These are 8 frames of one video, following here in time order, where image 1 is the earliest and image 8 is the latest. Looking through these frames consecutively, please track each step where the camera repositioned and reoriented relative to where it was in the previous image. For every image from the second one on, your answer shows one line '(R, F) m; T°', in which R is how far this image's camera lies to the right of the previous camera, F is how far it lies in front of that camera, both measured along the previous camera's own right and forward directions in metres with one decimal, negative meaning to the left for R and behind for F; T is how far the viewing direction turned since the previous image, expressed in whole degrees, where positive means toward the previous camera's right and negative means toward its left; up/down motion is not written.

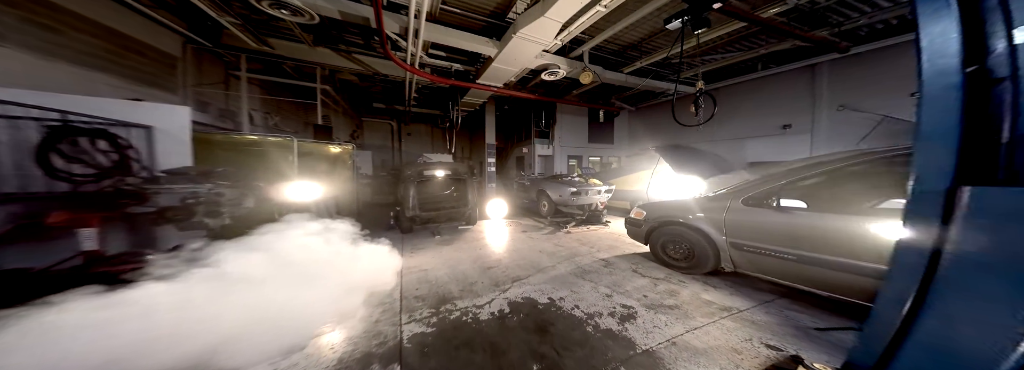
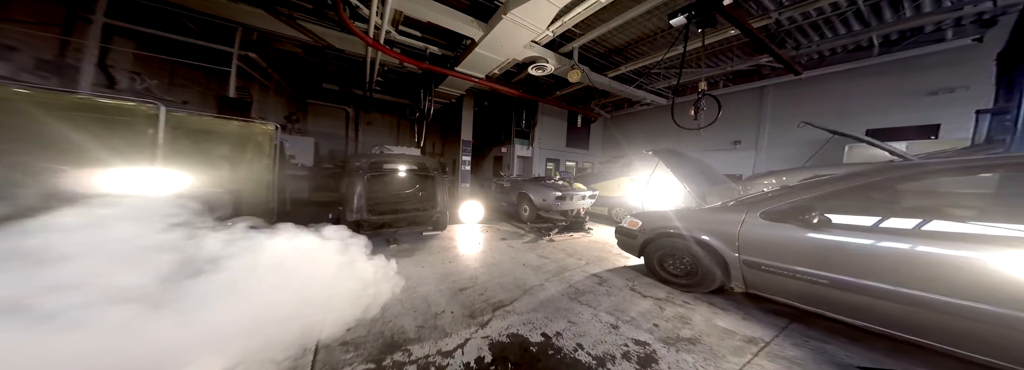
(-0.1, +0.5) m; +8°
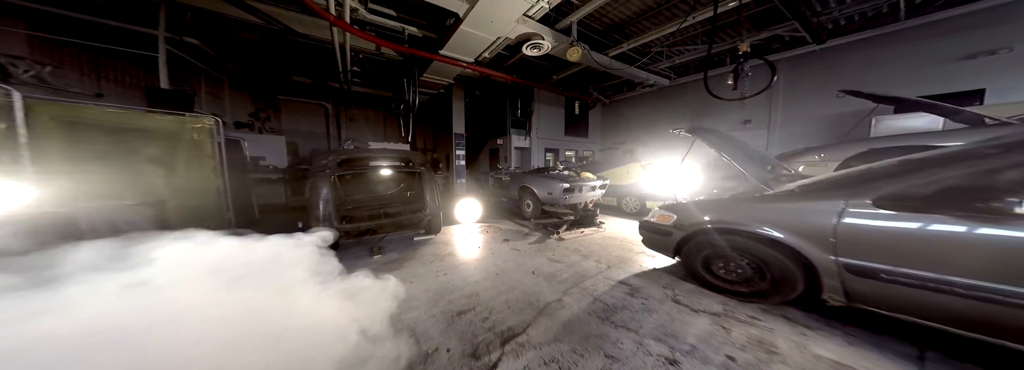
(-0.1, +0.5) m; +1°
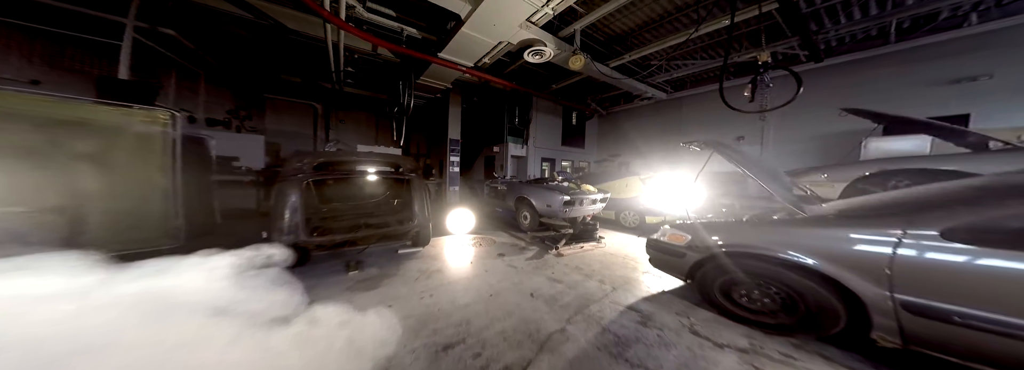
(-0.1, +0.2) m; +2°
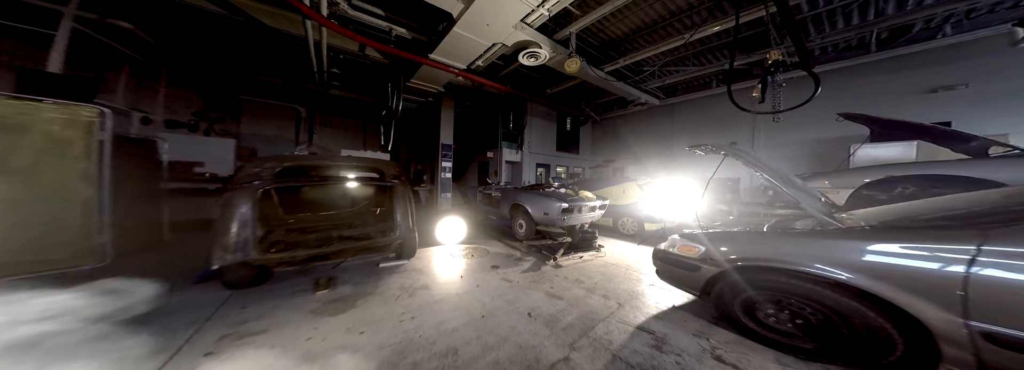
(0.0, +0.2) m; +2°
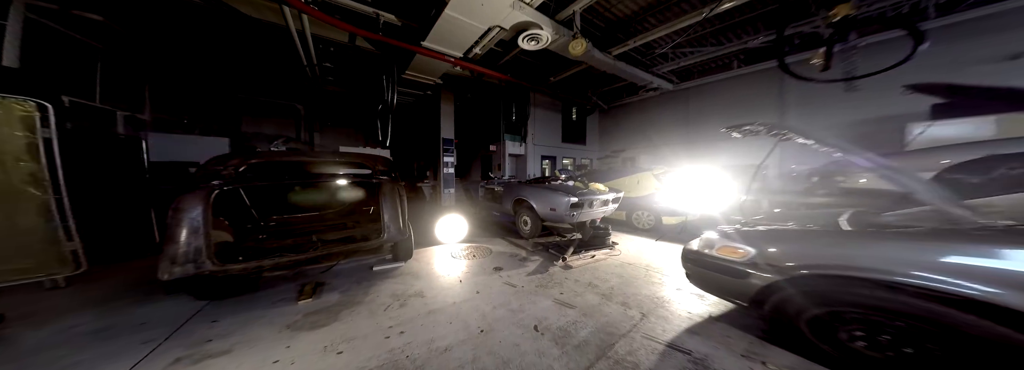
(+0.1, +0.3) m; -2°
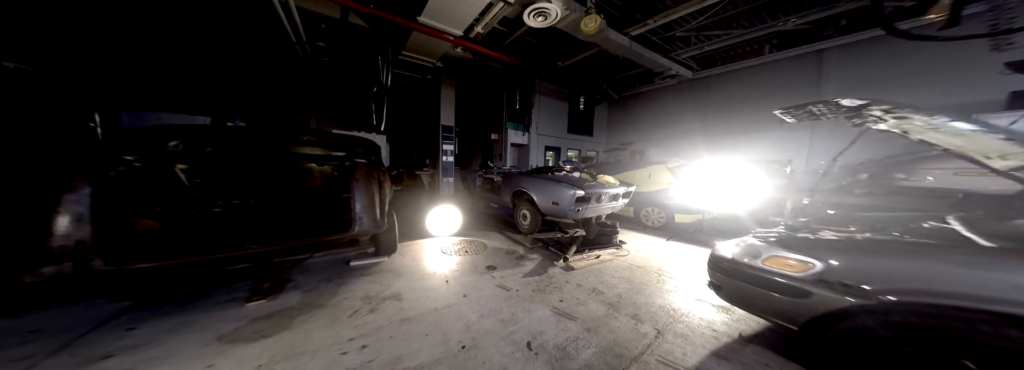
(+0.1, +0.3) m; -1°
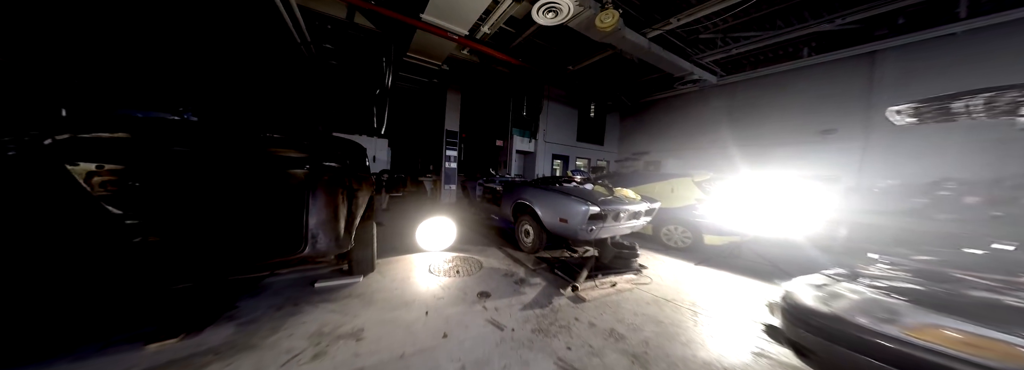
(+0.1, +0.4) m; -2°
